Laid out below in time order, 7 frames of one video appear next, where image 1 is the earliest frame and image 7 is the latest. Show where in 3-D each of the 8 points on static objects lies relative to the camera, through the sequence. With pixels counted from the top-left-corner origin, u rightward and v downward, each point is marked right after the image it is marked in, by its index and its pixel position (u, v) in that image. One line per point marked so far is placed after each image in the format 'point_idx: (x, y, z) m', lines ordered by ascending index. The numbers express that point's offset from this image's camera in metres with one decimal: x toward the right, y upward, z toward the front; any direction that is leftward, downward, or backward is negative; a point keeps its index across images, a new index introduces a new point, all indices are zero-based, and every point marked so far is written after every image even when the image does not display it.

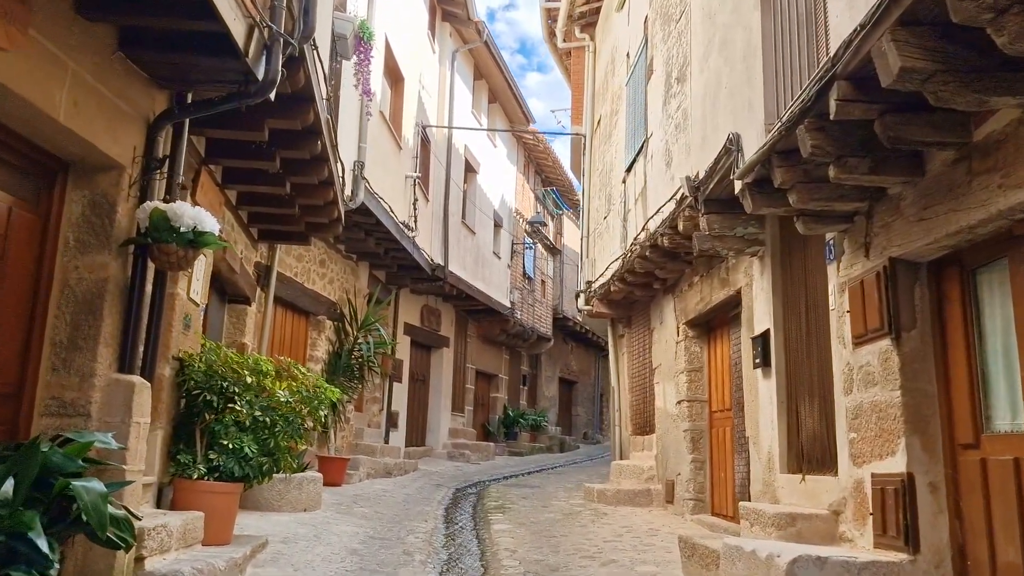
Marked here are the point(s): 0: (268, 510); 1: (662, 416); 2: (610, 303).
0: (-2.0, -1.8, +6.9) m
1: (+1.5, -1.3, +8.3) m
2: (+1.1, -0.2, +9.8) m
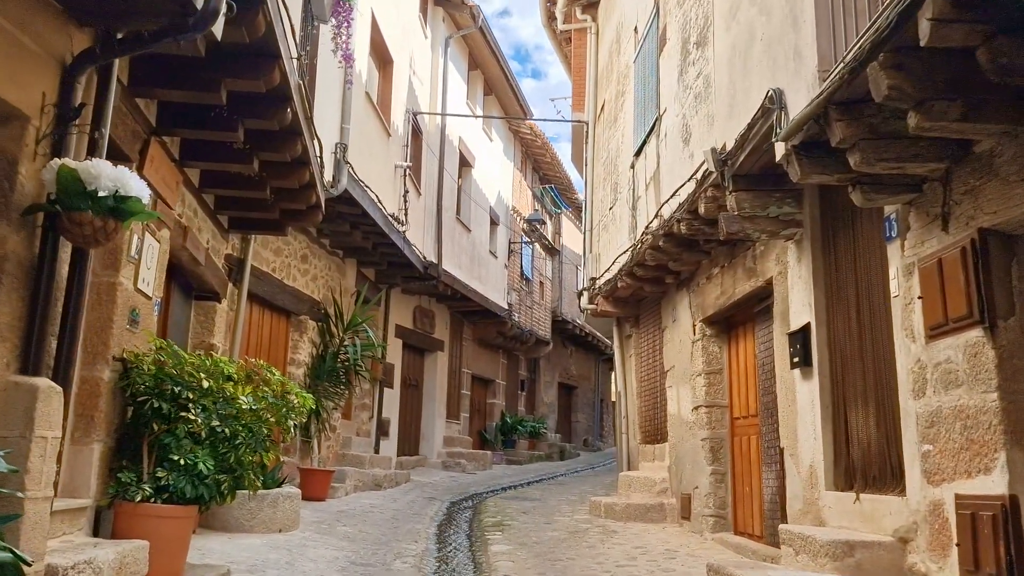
0: (-2.0, -1.8, +6.2) m
1: (+1.5, -1.2, +7.6) m
2: (+1.1, -0.2, +9.1) m
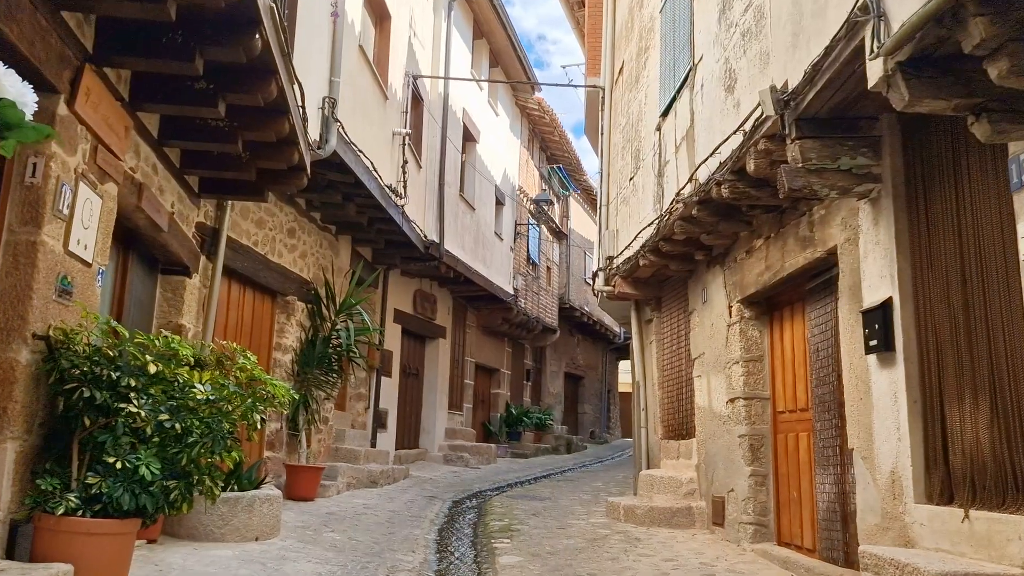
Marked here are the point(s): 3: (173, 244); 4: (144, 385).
0: (-1.9, -1.6, +5.3) m
1: (+1.6, -1.0, +6.8) m
2: (+1.2, 0.0, +8.2) m
3: (-2.2, +0.3, +5.4) m
4: (-1.6, -0.4, +3.7) m
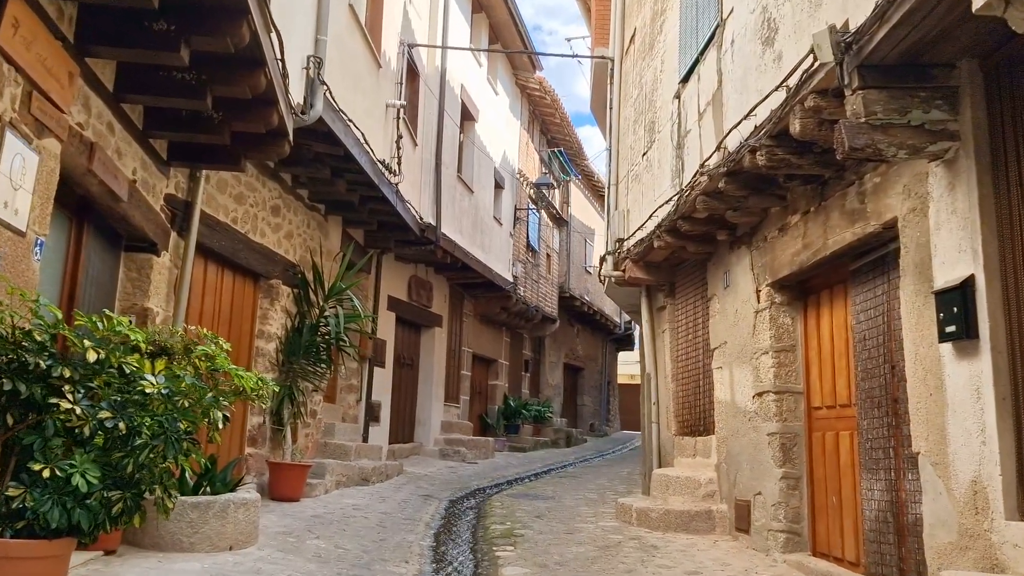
0: (-1.9, -1.5, +4.7) m
1: (+1.6, -0.9, +6.2) m
2: (+1.2, +0.2, +7.6) m
3: (-2.1, +0.4, +4.8) m
4: (-1.6, -0.3, +3.1) m
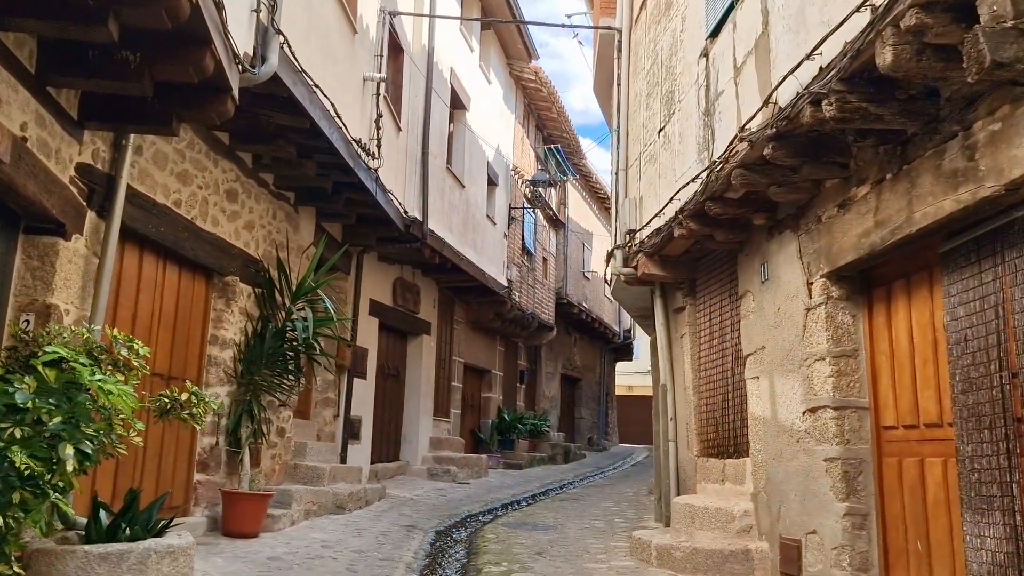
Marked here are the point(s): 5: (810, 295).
0: (-1.9, -1.4, +3.6) m
1: (+1.6, -0.9, +5.1) m
2: (+1.2, +0.2, +6.6) m
3: (-2.2, +0.5, +3.7) m
4: (-1.6, -0.3, +2.0) m
5: (+1.7, 0.0, +4.7) m
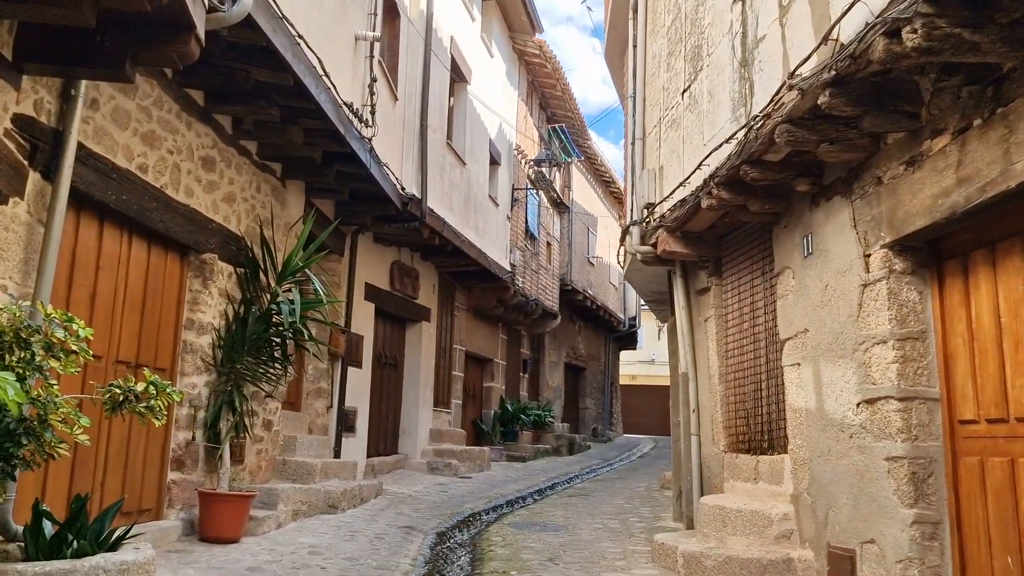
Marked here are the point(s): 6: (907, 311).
0: (-1.8, -1.3, +3.0) m
1: (+1.6, -0.7, +4.5) m
2: (+1.3, +0.4, +5.9) m
3: (-2.1, +0.6, +3.1) m
4: (-1.5, -0.2, +1.4) m
5: (+1.7, +0.1, +4.1) m
6: (+1.8, -0.1, +3.9) m
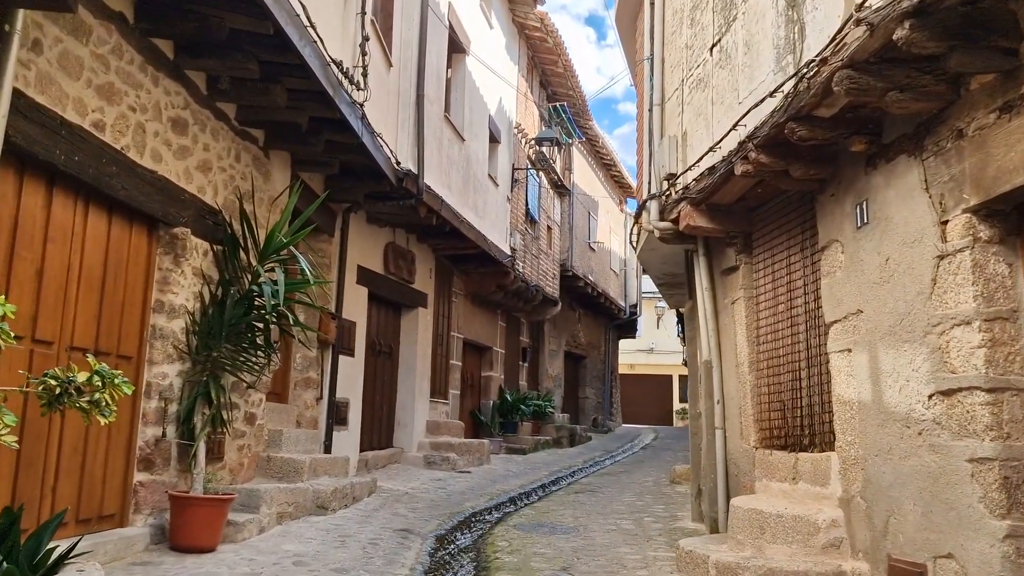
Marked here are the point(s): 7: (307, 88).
0: (-1.8, -1.2, +2.4) m
1: (+1.7, -0.6, +3.9) m
2: (+1.3, +0.5, +5.3) m
3: (-2.0, +0.7, +2.5) m
4: (-1.4, -0.1, +0.8) m
5: (+1.8, +0.2, +3.5) m
6: (+1.9, 0.0, +3.3) m
7: (-1.3, +1.3, +5.3) m
